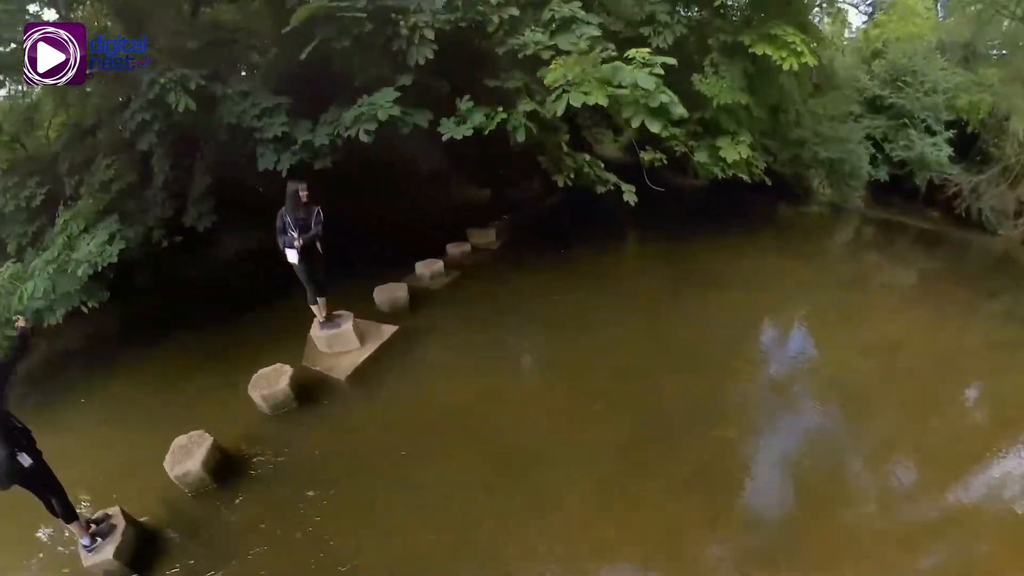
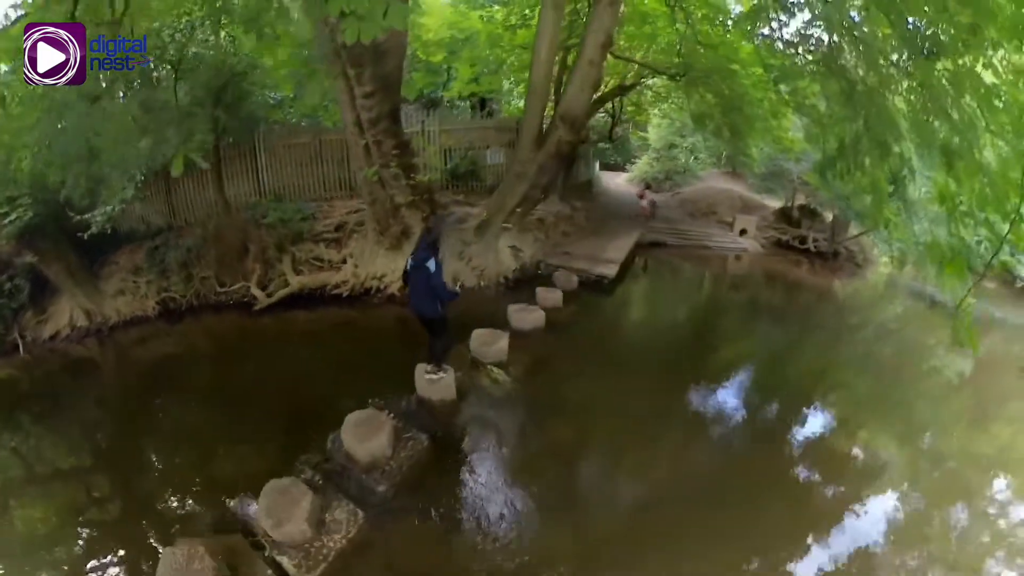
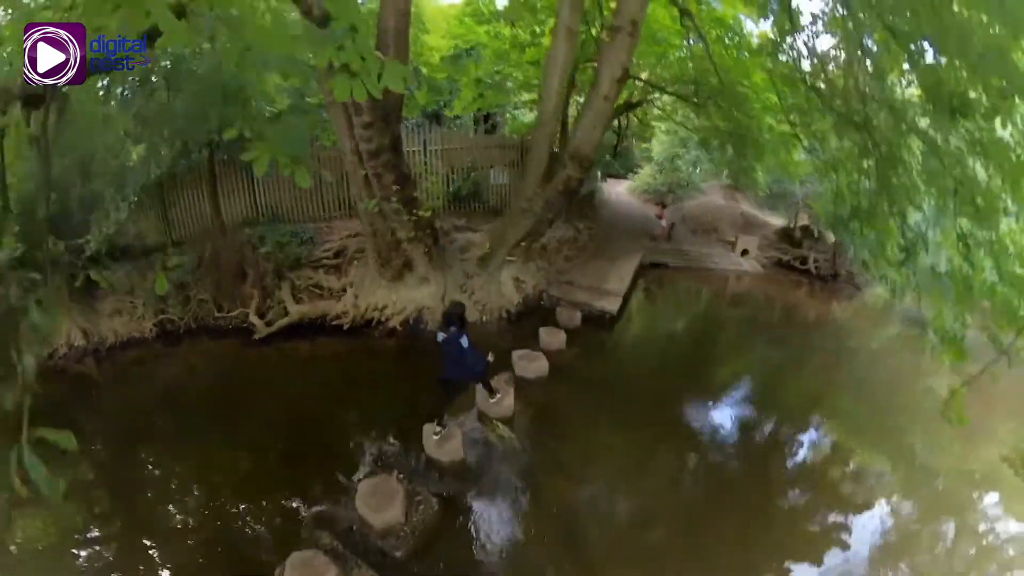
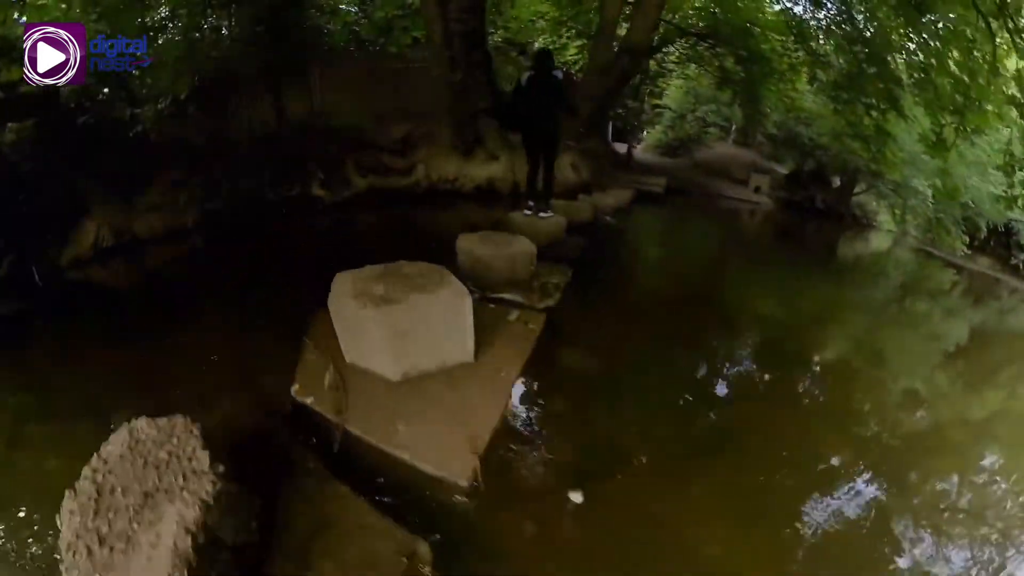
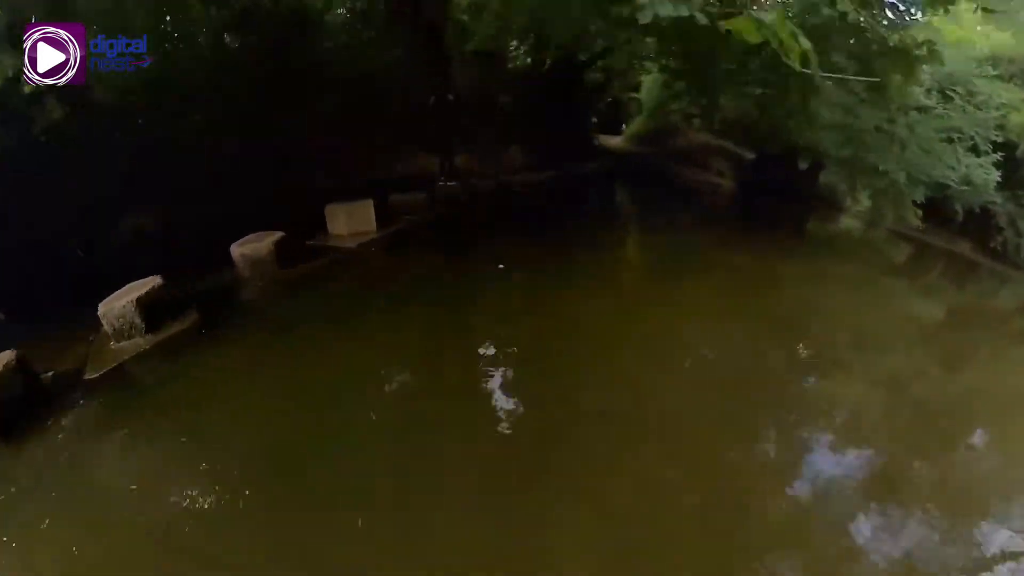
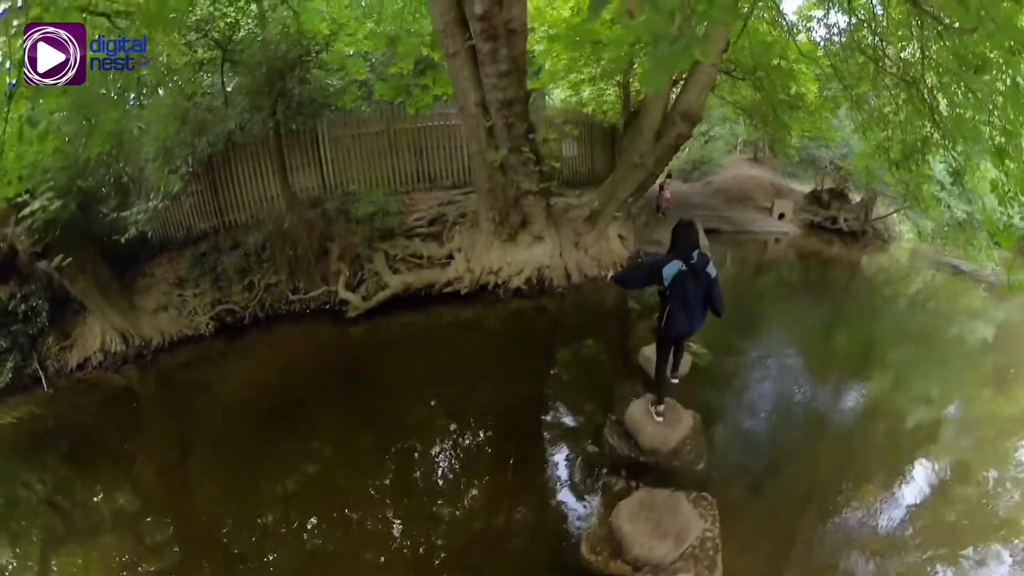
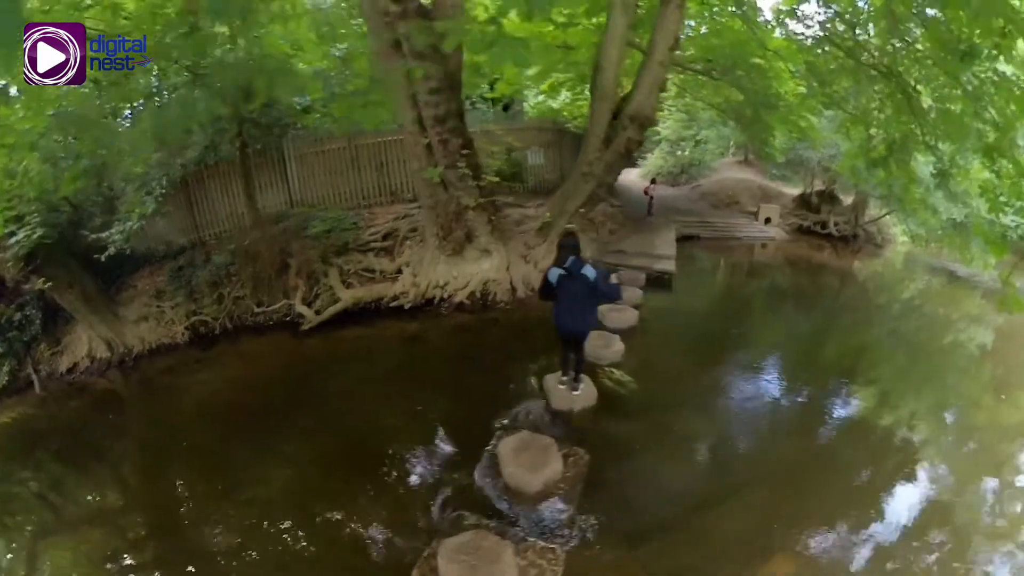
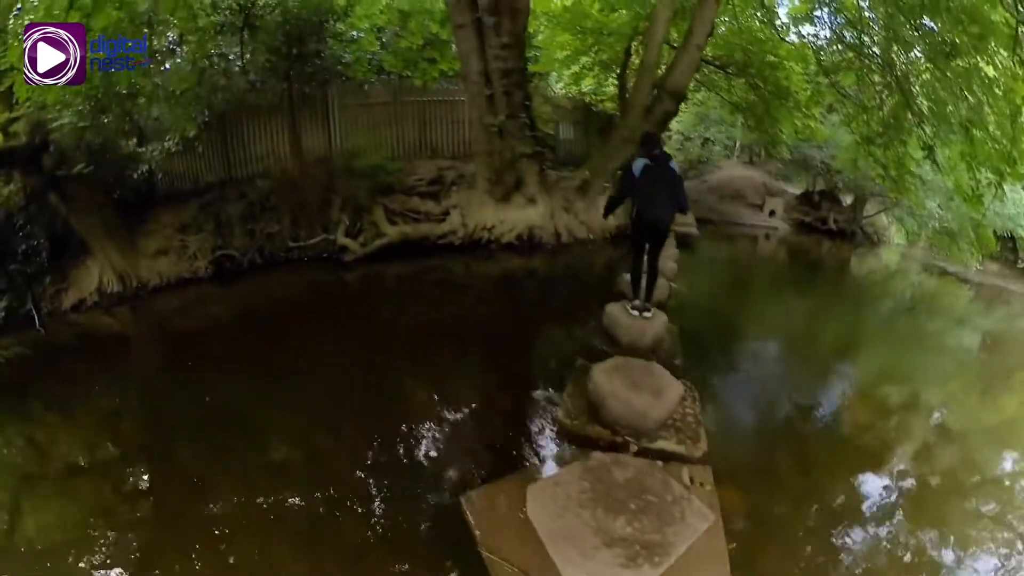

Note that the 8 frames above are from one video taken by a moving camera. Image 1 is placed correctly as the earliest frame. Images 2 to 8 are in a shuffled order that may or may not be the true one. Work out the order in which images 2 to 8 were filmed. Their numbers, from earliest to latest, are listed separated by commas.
5, 4, 8, 6, 7, 2, 3
